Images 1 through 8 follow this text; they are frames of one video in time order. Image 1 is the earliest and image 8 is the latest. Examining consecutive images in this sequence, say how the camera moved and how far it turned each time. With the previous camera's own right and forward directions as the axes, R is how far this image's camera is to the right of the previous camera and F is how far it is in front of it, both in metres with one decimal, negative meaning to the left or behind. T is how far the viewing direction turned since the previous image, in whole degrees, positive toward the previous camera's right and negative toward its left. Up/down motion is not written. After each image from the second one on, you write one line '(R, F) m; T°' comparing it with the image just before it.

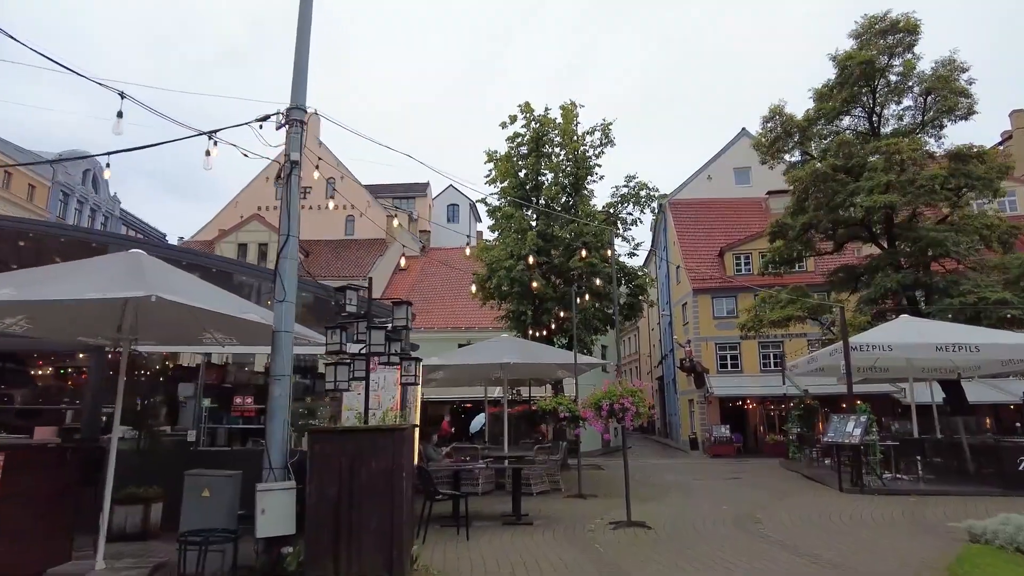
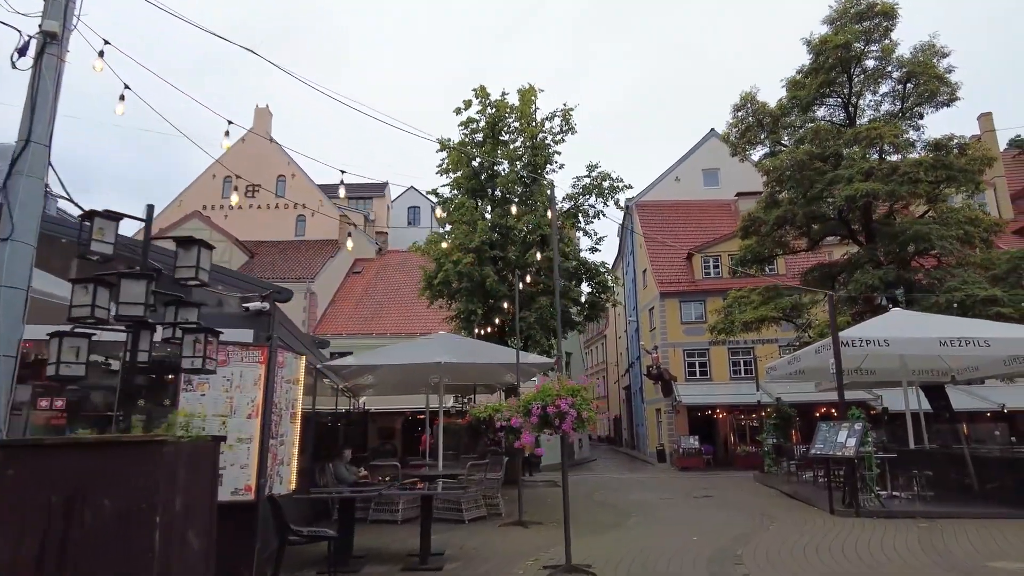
(+0.5, +1.7) m; +3°
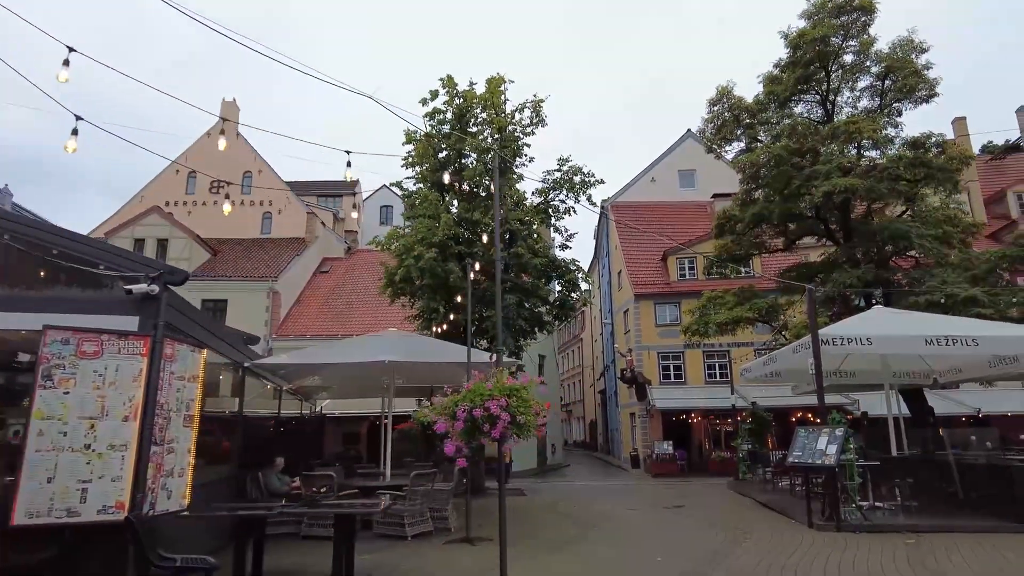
(+0.3, +0.8) m; +2°
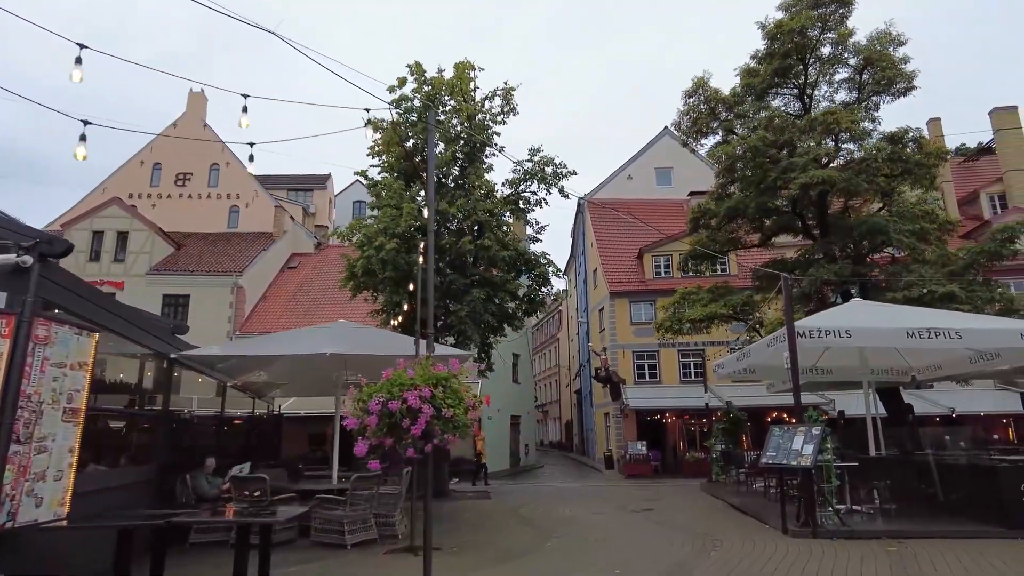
(+0.3, +0.6) m; +2°
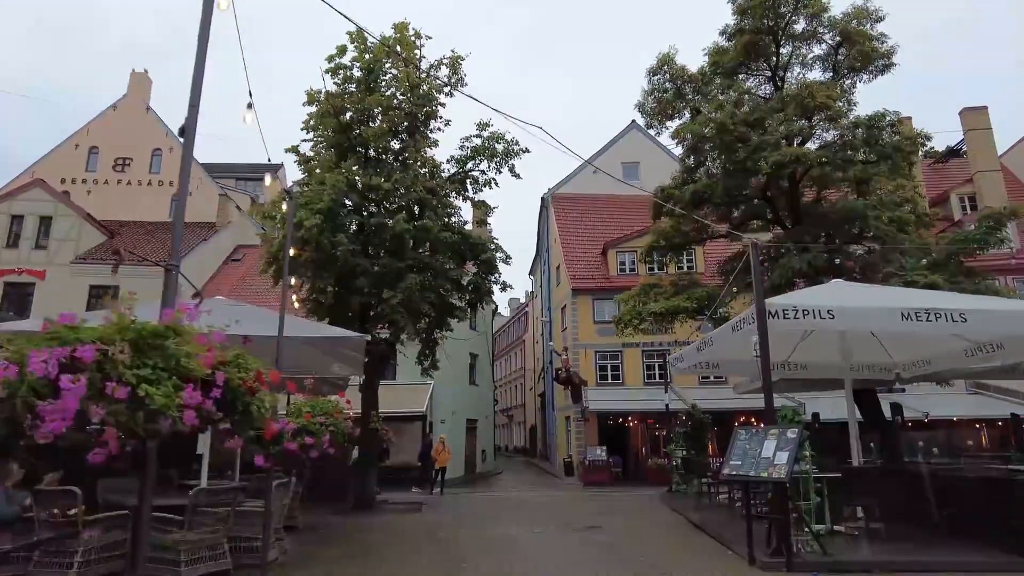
(+0.6, +1.6) m; +2°
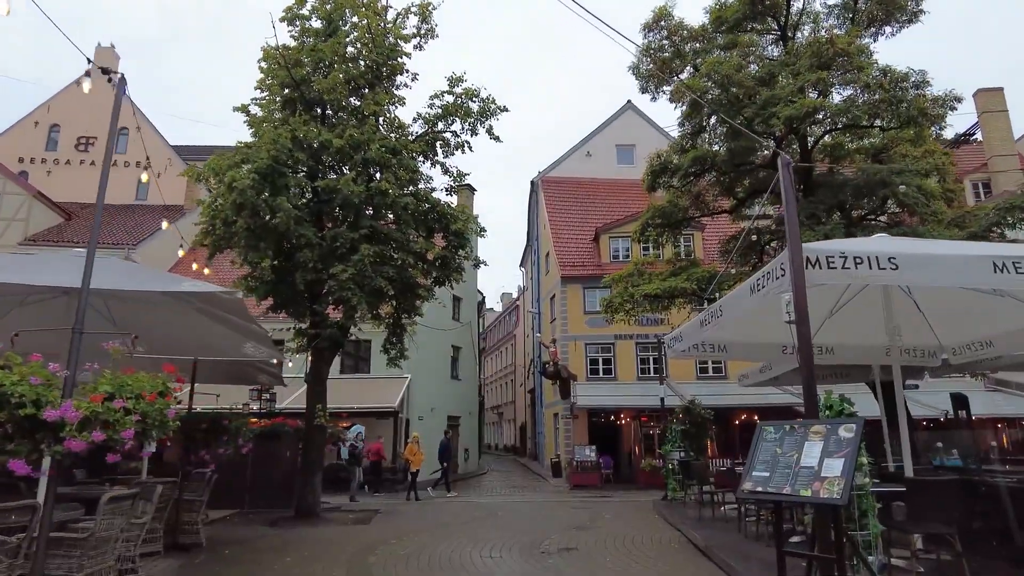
(+0.4, +1.8) m; 0°
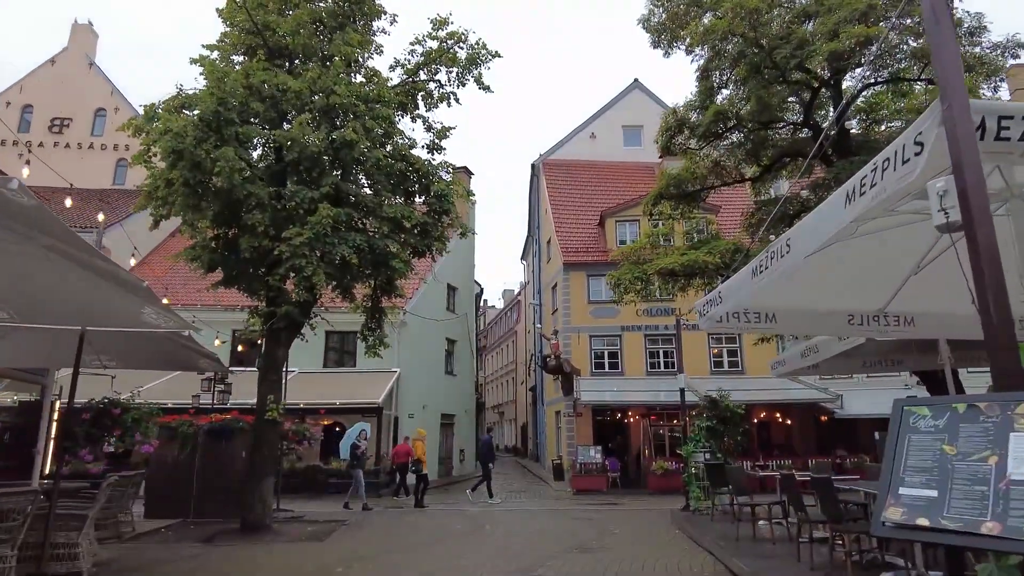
(+0.2, +1.8) m; 0°
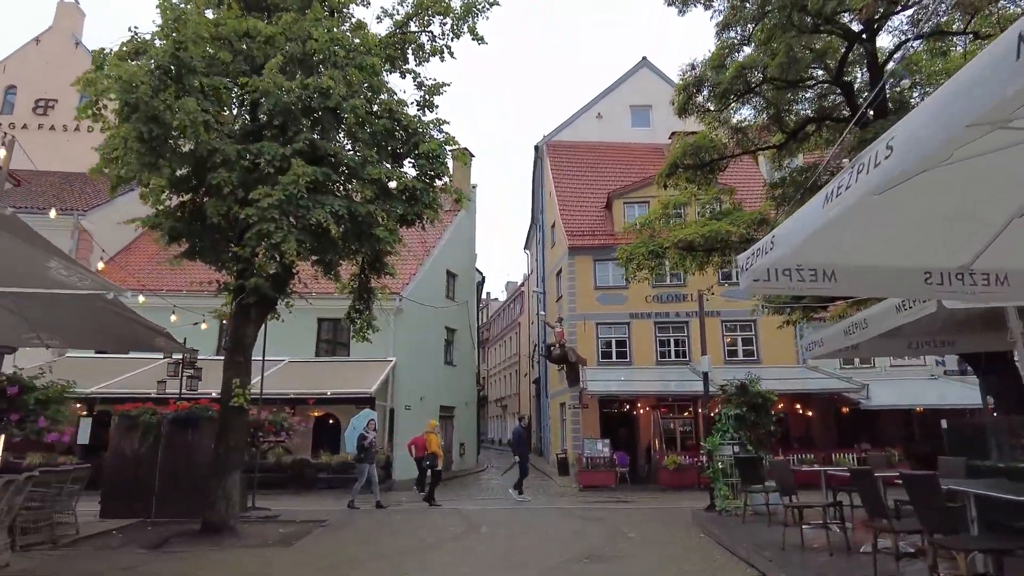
(+0.1, +1.2) m; 0°
